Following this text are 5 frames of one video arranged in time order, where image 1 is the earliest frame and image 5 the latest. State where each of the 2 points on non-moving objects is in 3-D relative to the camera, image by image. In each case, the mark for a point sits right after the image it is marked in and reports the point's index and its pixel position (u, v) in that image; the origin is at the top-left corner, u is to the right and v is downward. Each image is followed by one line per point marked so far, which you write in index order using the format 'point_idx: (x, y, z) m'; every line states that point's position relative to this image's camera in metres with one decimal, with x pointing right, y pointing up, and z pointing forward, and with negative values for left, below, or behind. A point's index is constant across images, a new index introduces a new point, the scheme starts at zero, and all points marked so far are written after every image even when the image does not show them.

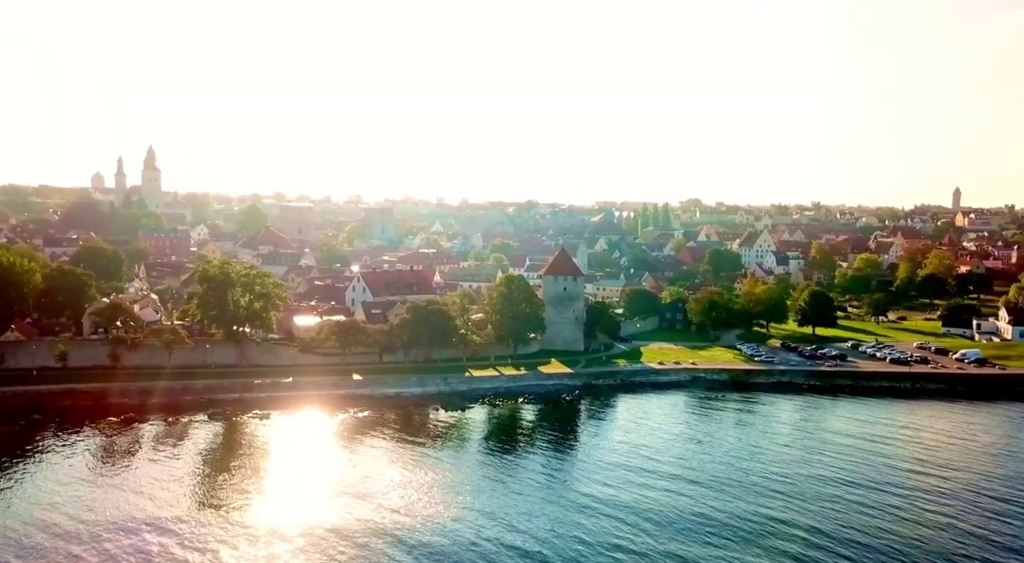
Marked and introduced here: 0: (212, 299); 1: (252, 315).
0: (-6.1, -0.4, +19.0) m
1: (-5.4, -0.7, +19.4) m
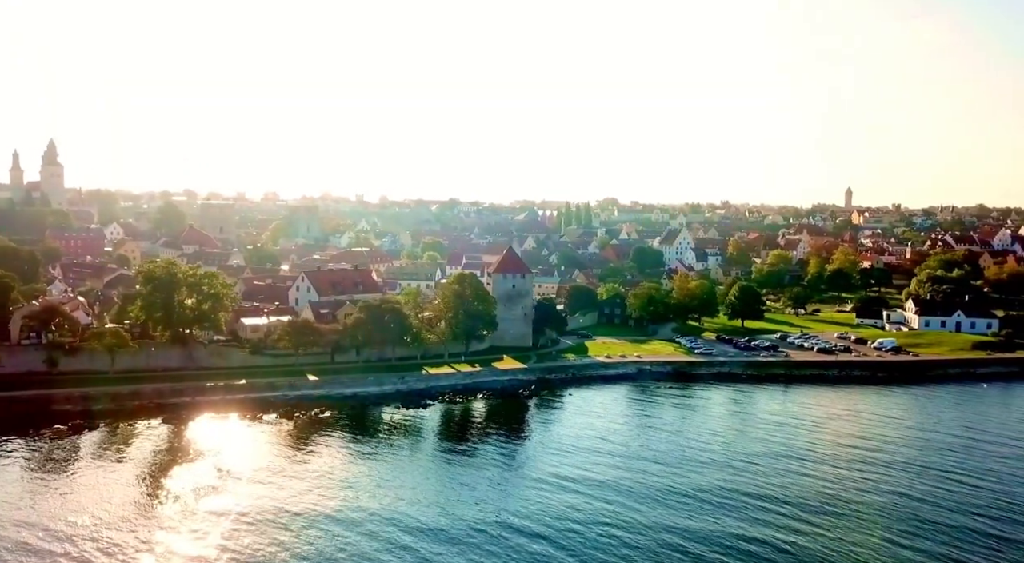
0: (-7.0, -0.4, +18.5) m
1: (-6.4, -0.7, +19.0) m
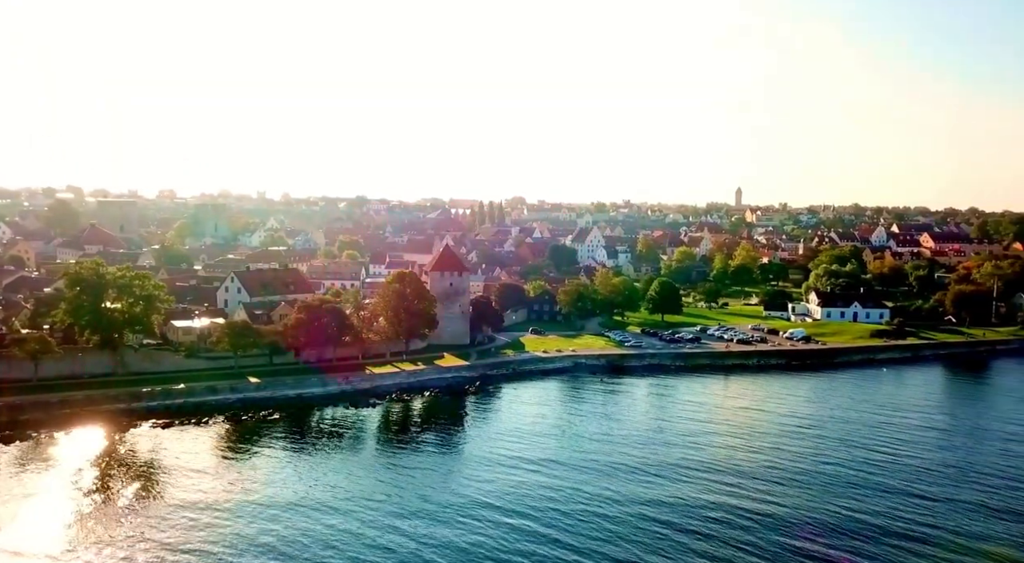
0: (-8.1, -0.4, +17.8) m
1: (-7.6, -0.8, +18.4) m
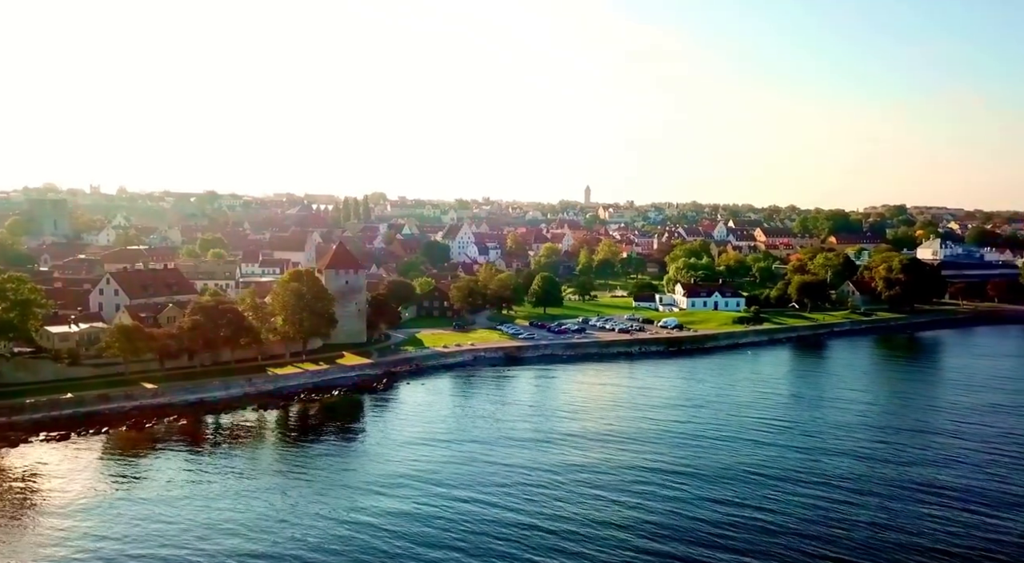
0: (-4.4, -0.6, +16.4) m
1: (-4.0, -0.9, +17.2) m
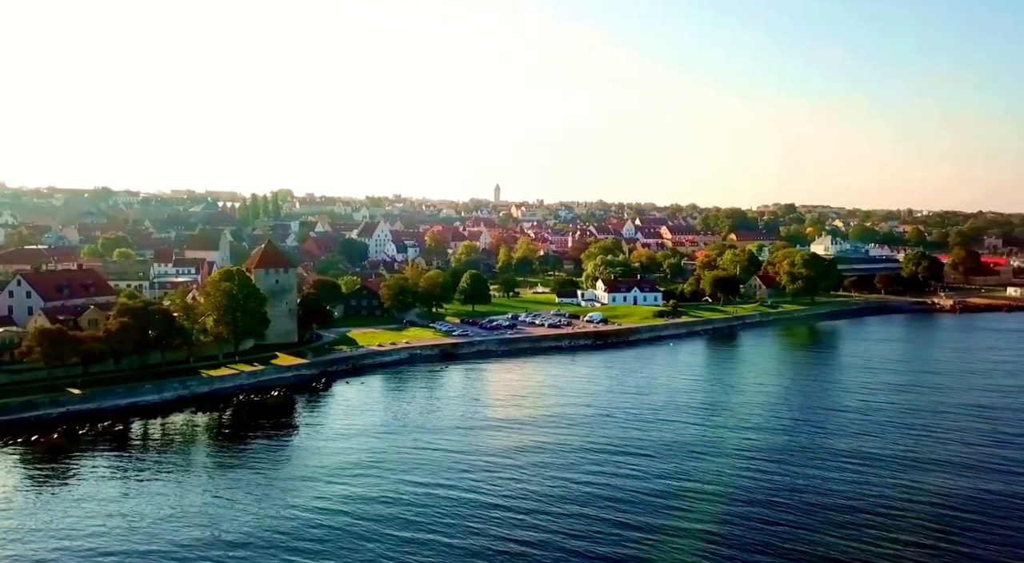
0: (-3.2, -0.3, +15.8) m
1: (-2.9, -0.6, +16.6) m
